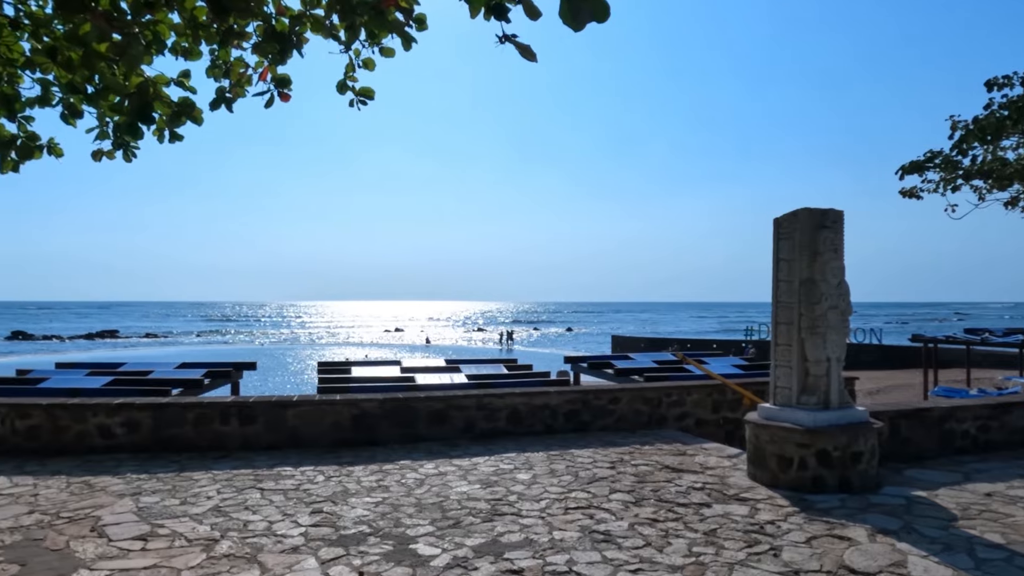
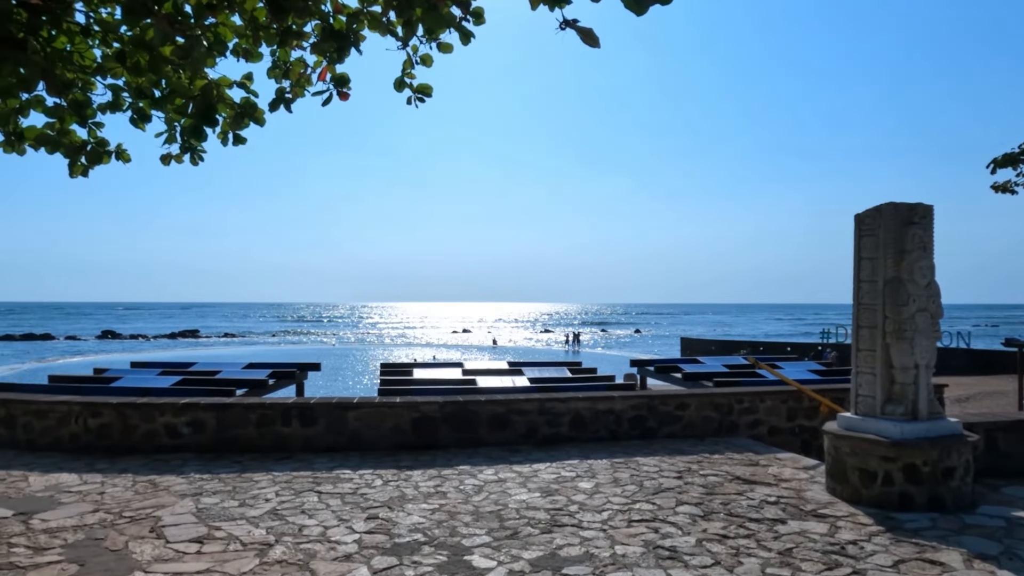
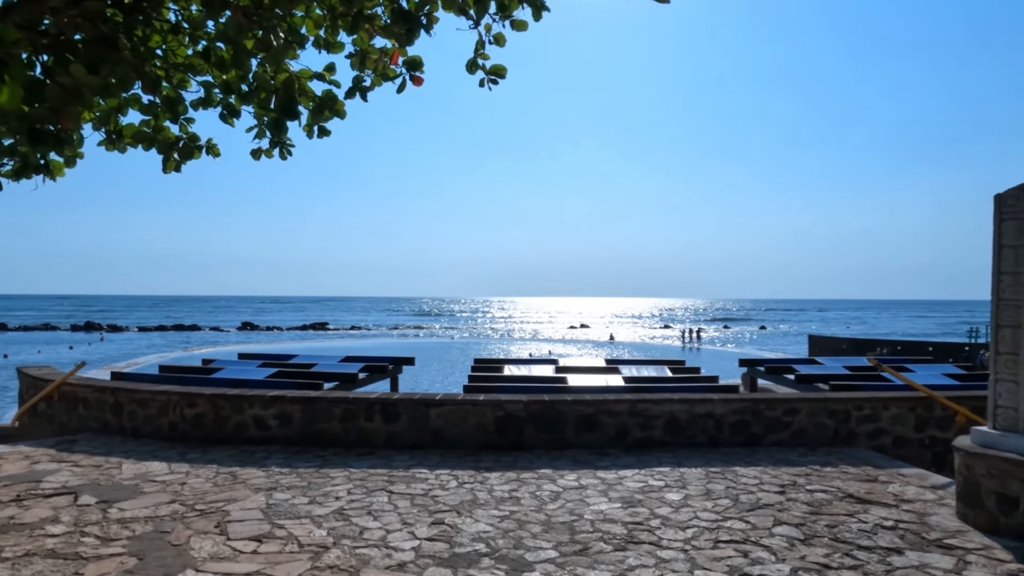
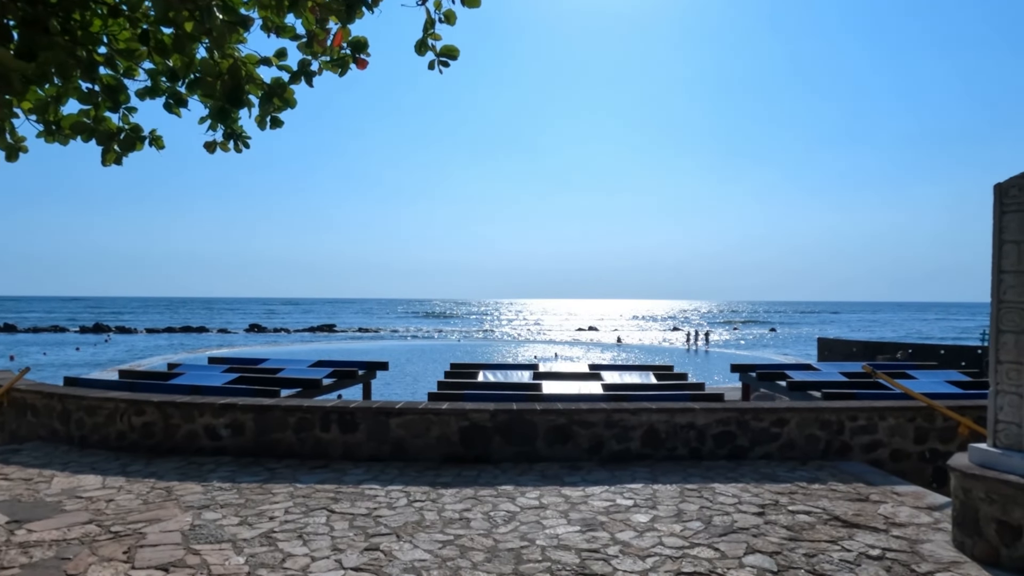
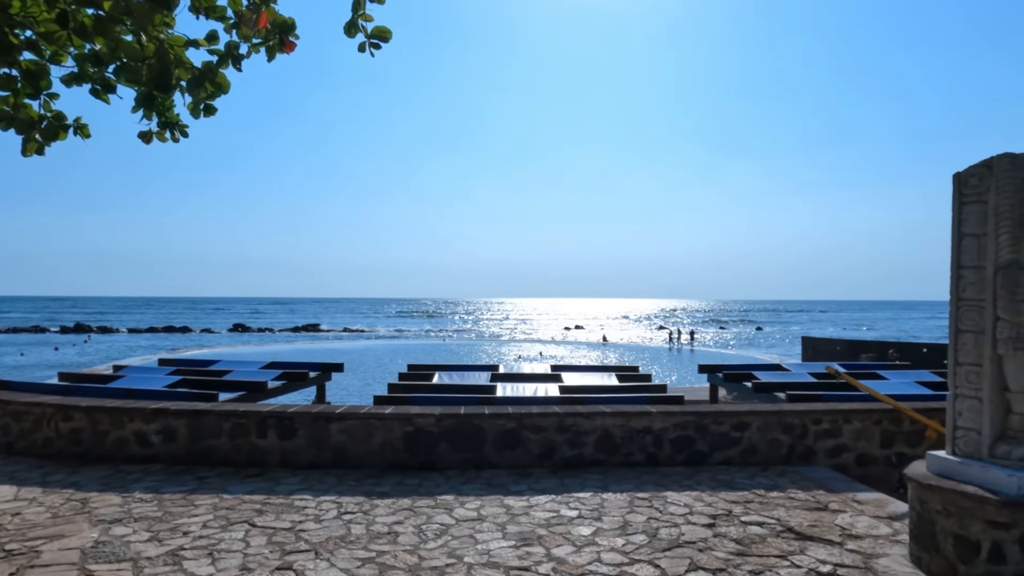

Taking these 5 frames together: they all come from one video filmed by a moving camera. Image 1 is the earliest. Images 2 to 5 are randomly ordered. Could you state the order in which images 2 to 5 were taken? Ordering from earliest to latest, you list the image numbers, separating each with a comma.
2, 3, 4, 5
